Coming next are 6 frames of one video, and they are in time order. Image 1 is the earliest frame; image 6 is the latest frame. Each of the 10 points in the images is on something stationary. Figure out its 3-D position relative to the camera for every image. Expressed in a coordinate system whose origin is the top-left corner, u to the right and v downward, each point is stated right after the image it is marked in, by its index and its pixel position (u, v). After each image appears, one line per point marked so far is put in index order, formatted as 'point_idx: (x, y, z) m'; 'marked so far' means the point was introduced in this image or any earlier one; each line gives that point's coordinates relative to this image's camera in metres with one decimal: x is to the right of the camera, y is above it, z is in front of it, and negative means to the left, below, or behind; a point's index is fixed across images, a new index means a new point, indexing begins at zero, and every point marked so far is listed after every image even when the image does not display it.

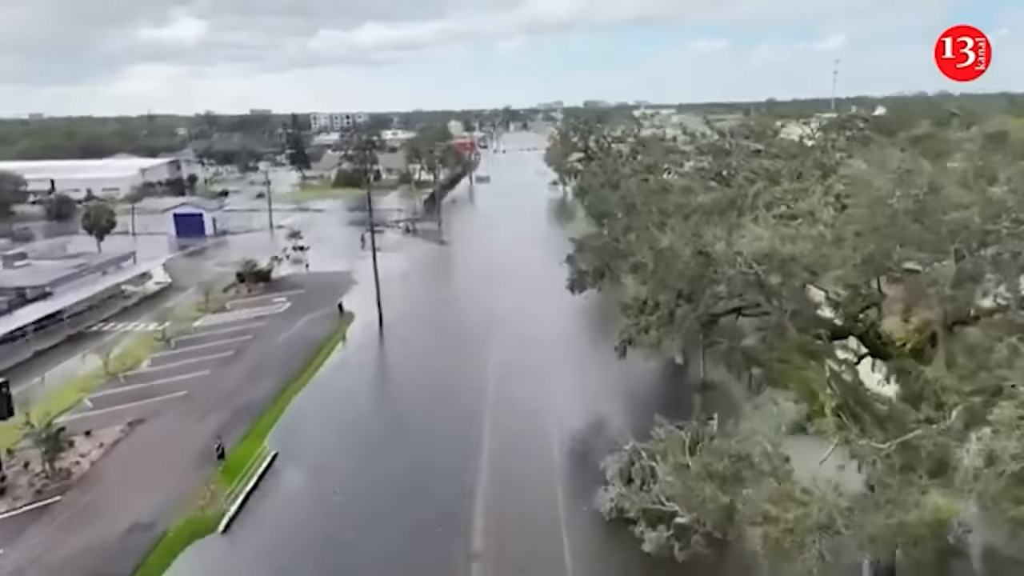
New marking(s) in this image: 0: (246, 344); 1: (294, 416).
0: (-7.1, -1.5, +18.2) m
1: (-4.6, -2.7, +14.4) m
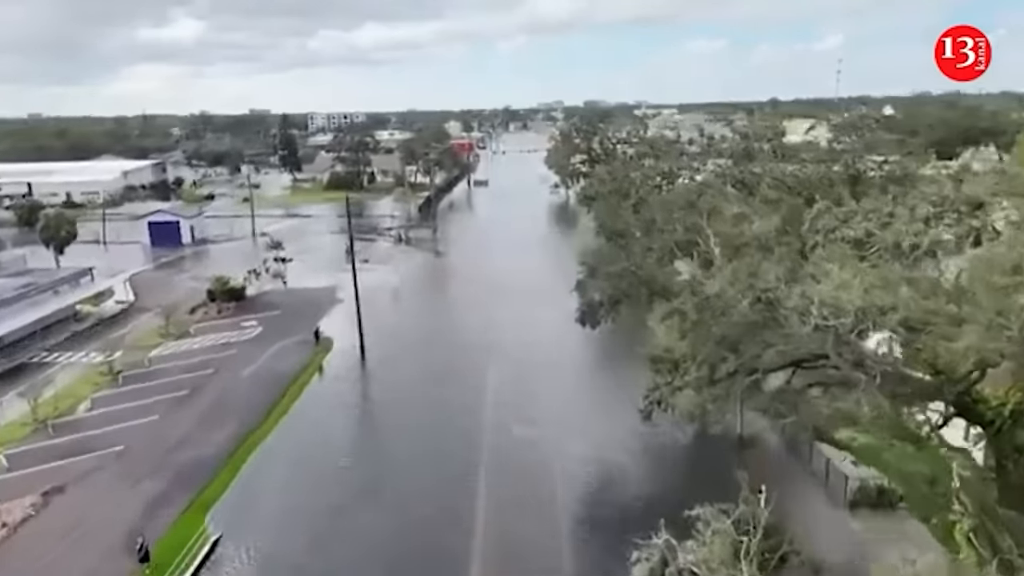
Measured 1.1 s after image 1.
0: (-7.1, -2.2, +15.8) m
1: (-4.6, -3.3, +12.1) m
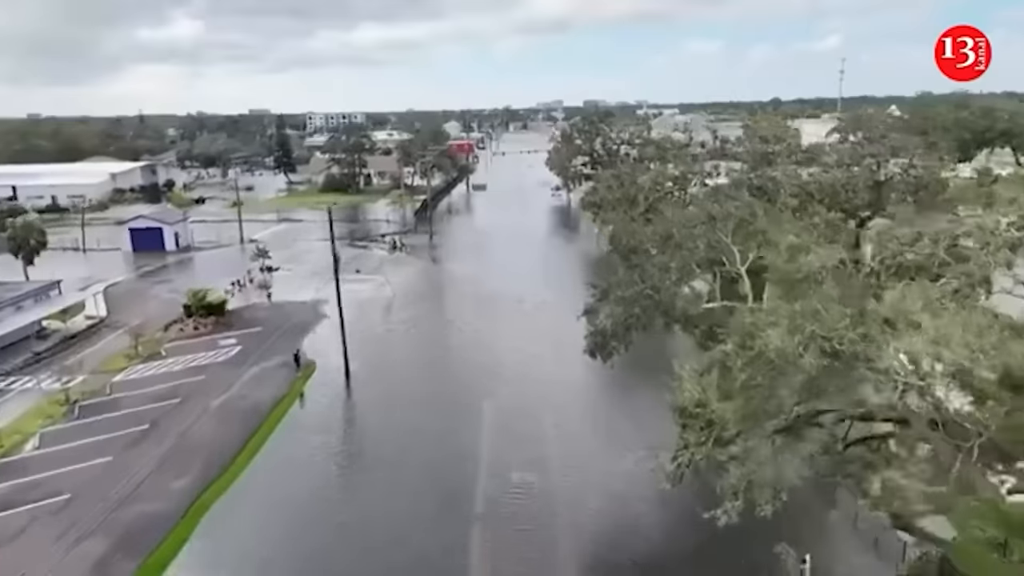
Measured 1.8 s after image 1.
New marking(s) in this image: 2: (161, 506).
0: (-7.1, -2.6, +14.3) m
1: (-4.6, -3.7, +10.5) m
2: (-5.7, -3.6, +11.0) m
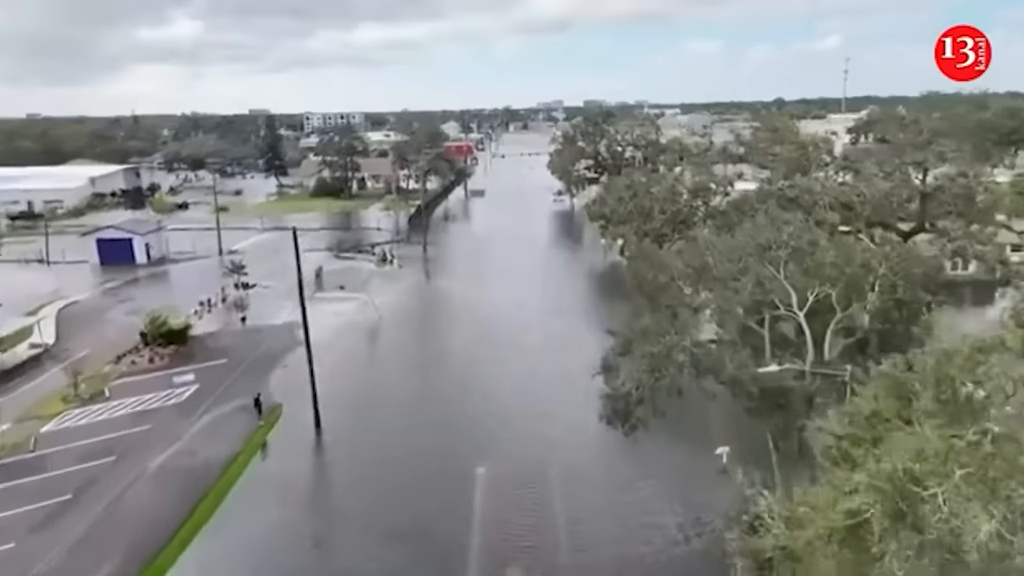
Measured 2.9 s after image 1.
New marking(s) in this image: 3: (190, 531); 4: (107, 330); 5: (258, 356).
0: (-7.1, -3.3, +11.9) m
1: (-4.6, -4.4, +8.1) m
2: (-5.7, -4.2, +8.6) m
3: (-5.0, -3.9, +10.3) m
4: (-11.8, -1.2, +19.9) m
5: (-6.4, -1.7, +17.3) m
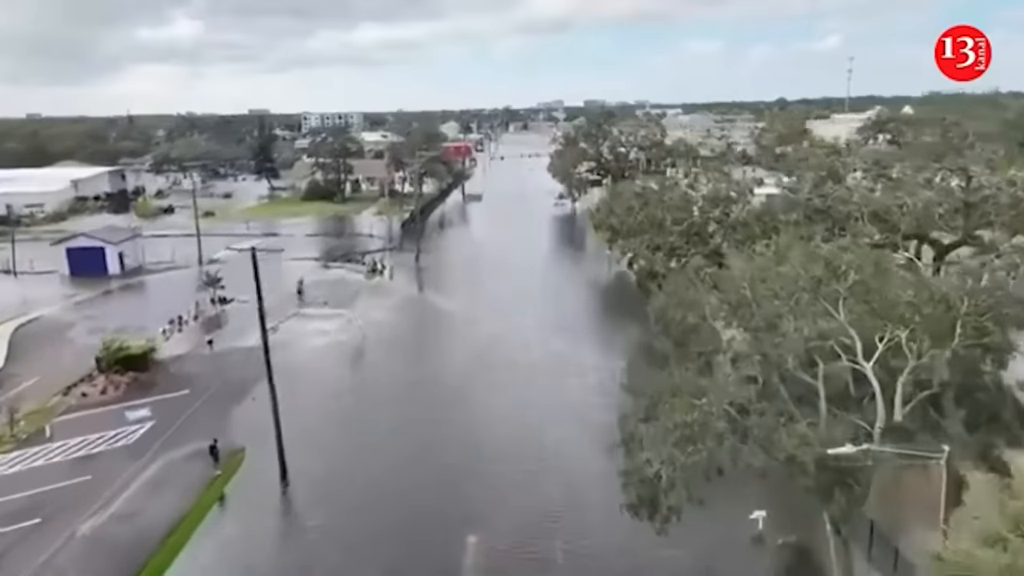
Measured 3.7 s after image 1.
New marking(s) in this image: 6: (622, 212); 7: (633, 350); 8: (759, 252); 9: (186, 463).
0: (-7.2, -3.7, +10.1) m
1: (-4.7, -4.9, +6.3) m
2: (-5.8, -4.7, +6.8) m
3: (-5.1, -4.3, +8.4) m
4: (-11.8, -1.7, +18.0) m
5: (-6.5, -2.2, +15.5) m
6: (+3.2, +2.3, +19.8) m
7: (+3.2, -1.6, +18.0) m
8: (+4.3, +0.9, +12.1) m
9: (-5.8, -3.1, +12.2) m
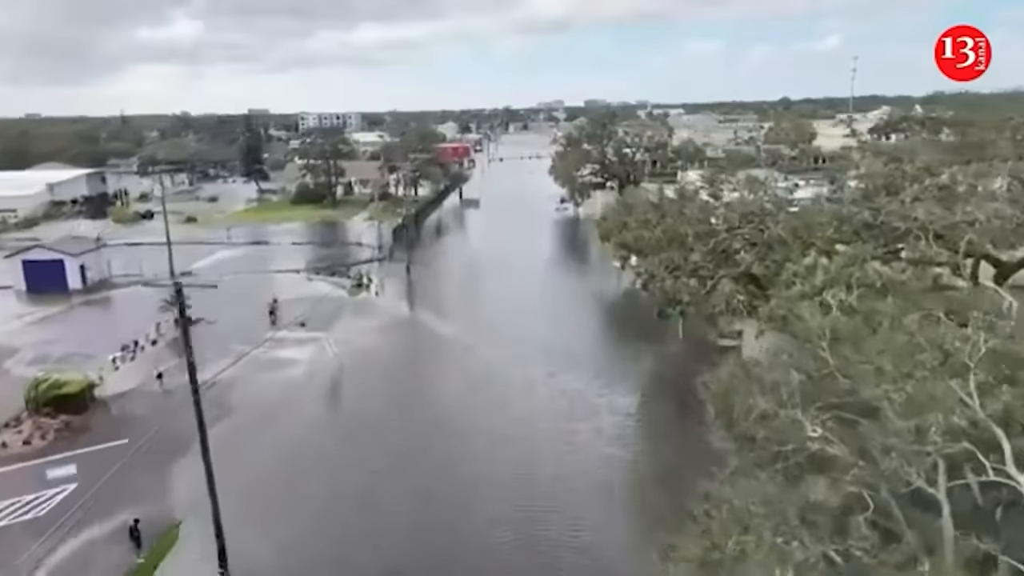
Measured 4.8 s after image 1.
0: (-7.3, -4.3, +7.8) m
1: (-4.7, -5.4, +4.0) m
2: (-5.9, -5.3, +4.5) m
3: (-5.1, -4.9, +6.1) m
4: (-11.9, -2.2, +15.7) m
5: (-6.5, -2.8, +13.2) m
6: (+3.1, +1.7, +17.5) m
7: (+3.1, -2.2, +15.6) m
8: (+4.3, +0.3, +9.8) m
9: (-5.8, -3.6, +9.9) m
